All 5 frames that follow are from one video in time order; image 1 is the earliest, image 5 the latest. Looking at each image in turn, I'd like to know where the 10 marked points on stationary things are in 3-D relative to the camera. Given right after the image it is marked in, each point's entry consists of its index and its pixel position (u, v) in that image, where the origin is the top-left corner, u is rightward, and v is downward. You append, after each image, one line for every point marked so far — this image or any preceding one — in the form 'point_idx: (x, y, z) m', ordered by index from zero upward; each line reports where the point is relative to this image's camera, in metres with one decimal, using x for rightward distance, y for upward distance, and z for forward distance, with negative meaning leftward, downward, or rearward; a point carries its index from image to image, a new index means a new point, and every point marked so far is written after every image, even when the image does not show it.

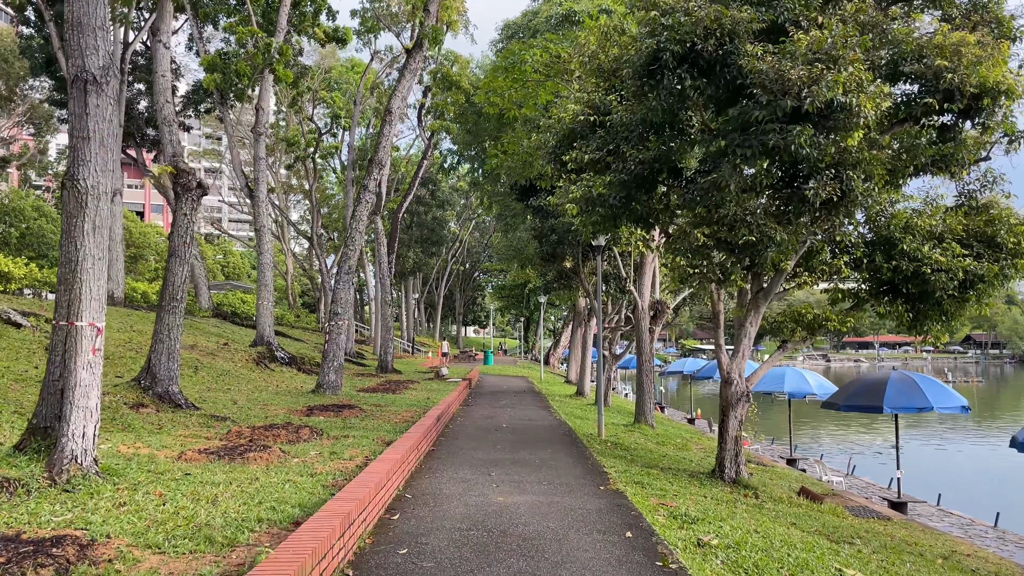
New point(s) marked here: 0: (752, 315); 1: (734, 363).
0: (+3.4, -0.4, +8.8) m
1: (+3.1, -1.0, +8.8) m
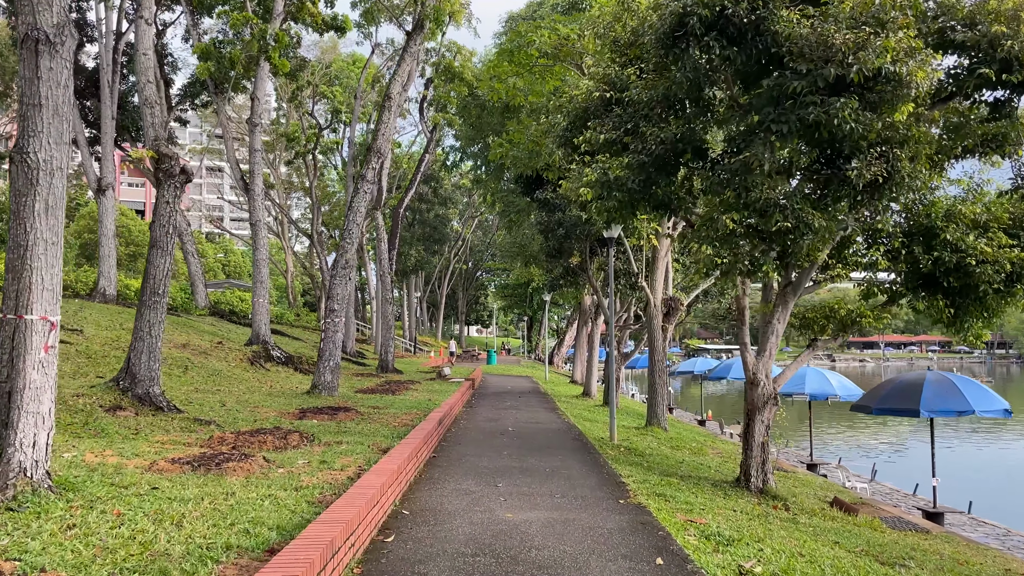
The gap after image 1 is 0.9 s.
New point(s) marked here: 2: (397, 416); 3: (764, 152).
0: (+3.4, -0.3, +8.1) m
1: (+3.2, -1.0, +8.1) m
2: (-1.8, -2.0, +10.0) m
3: (+2.5, +1.3, +6.2) m
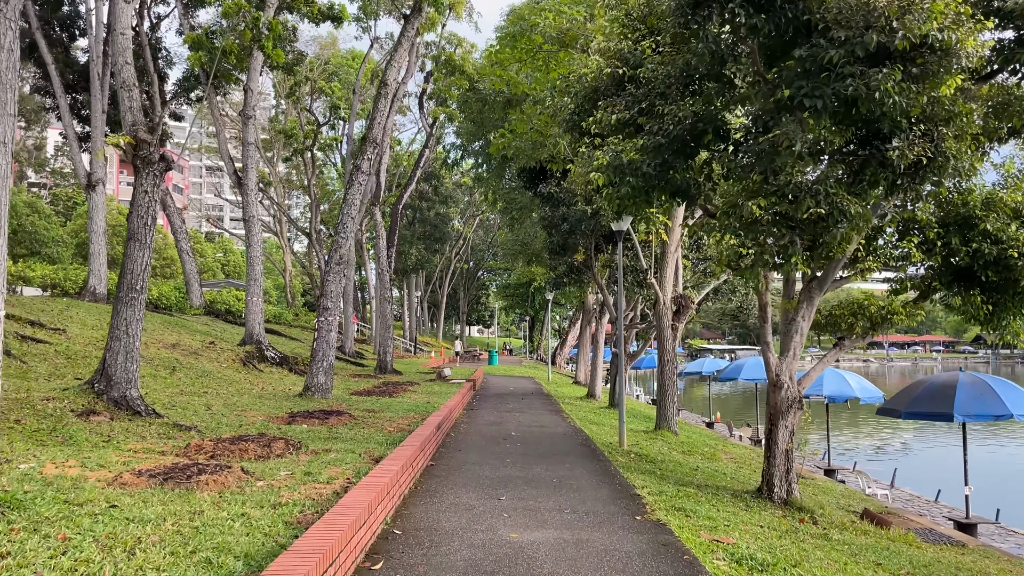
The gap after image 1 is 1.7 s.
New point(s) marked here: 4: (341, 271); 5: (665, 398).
0: (+3.5, -0.2, +7.5) m
1: (+3.3, -0.9, +7.5) m
2: (-1.8, -2.0, +9.4) m
3: (+2.5, +1.4, +5.6) m
4: (-3.2, +0.3, +11.7) m
5: (+3.1, -2.2, +12.8) m
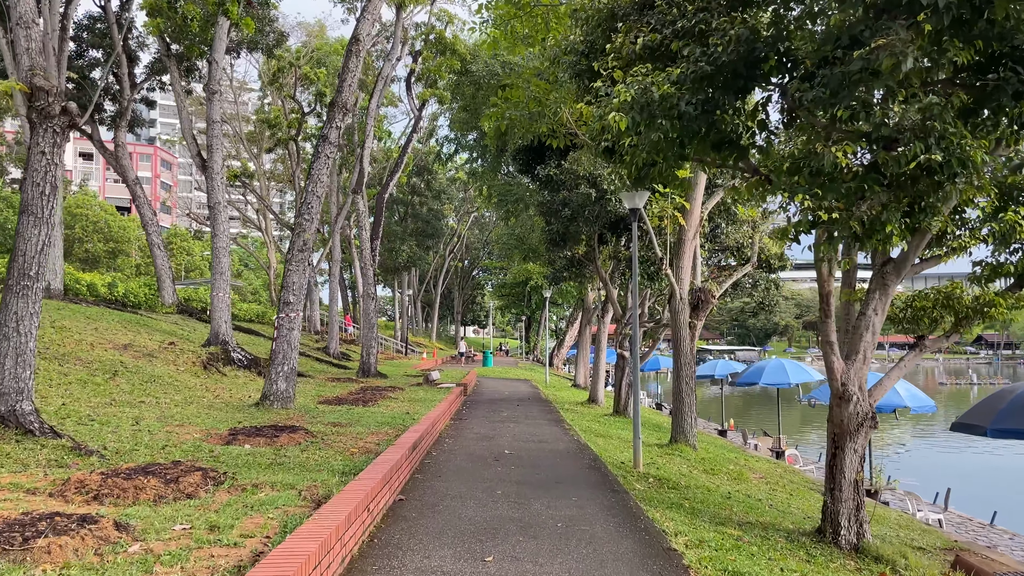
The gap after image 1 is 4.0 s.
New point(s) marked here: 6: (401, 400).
0: (+3.4, -0.1, +5.9) m
1: (+3.2, -0.8, +5.9) m
2: (-1.9, -1.8, +7.7) m
3: (+2.5, +1.5, +4.0) m
4: (-3.3, +0.5, +10.0) m
5: (+3.0, -2.1, +11.2) m
6: (-2.2, -2.2, +12.2) m
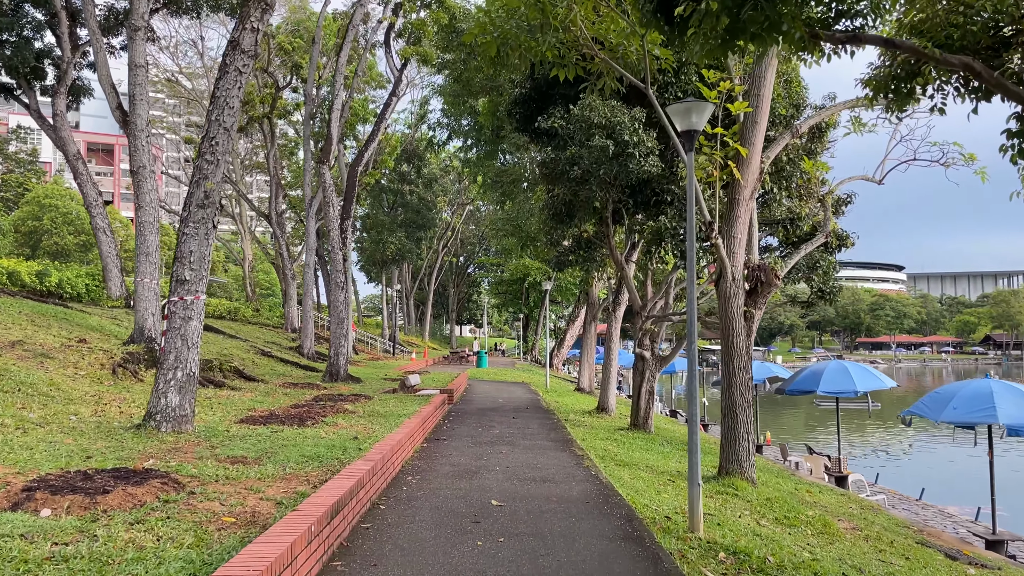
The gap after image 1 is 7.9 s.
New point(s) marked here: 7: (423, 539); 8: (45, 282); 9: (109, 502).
0: (+3.3, +0.2, +3.0) m
1: (+3.1, -0.5, +3.0) m
2: (-2.0, -1.5, +4.9) m
3: (+2.4, +1.8, +1.1) m
4: (-3.4, +0.8, +7.2) m
5: (+2.9, -1.8, +8.3) m
6: (-2.3, -1.9, +9.3) m
7: (-0.6, -1.8, +4.5) m
8: (-13.3, +0.2, +17.9) m
9: (-2.7, -1.4, +4.3) m
